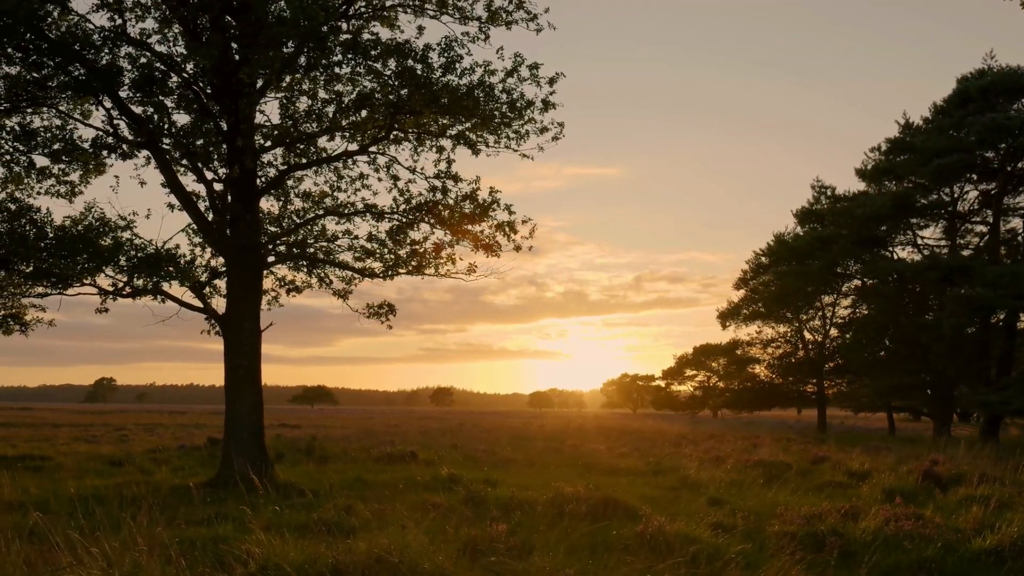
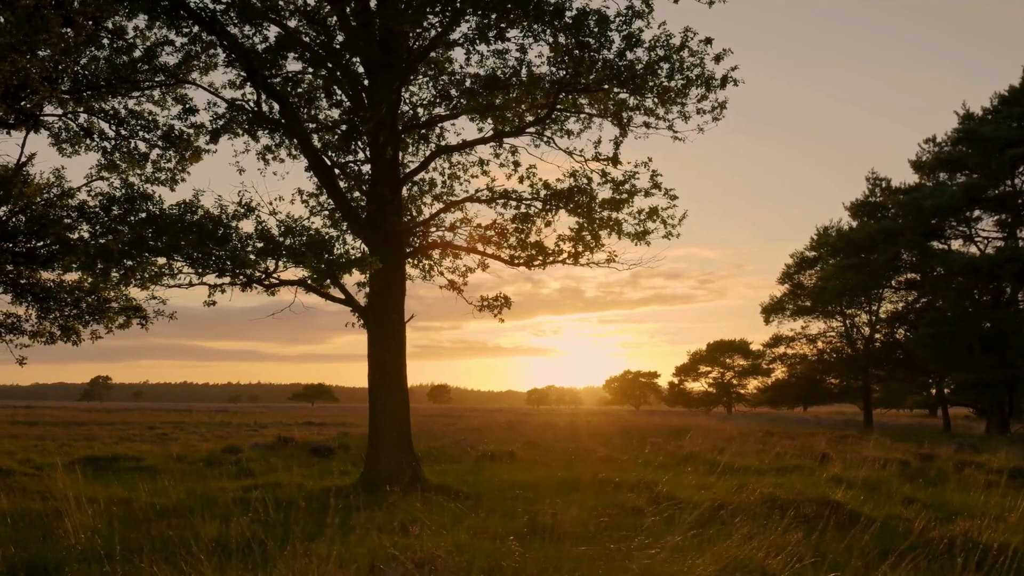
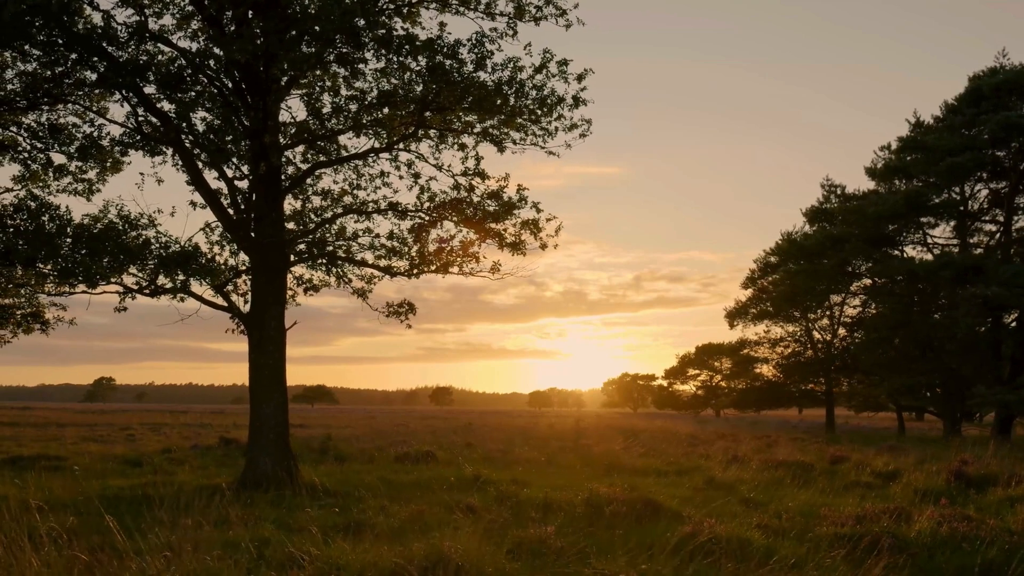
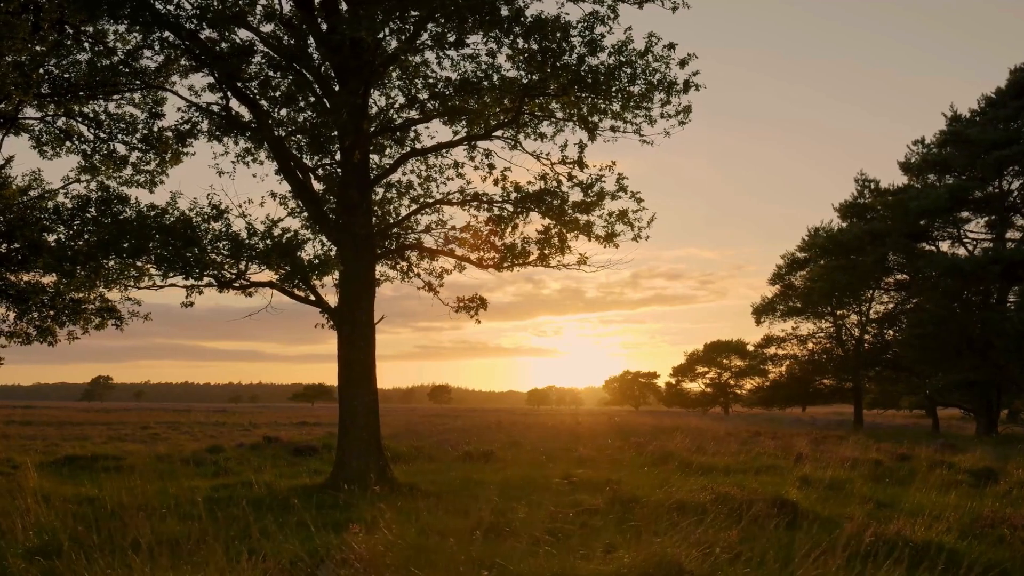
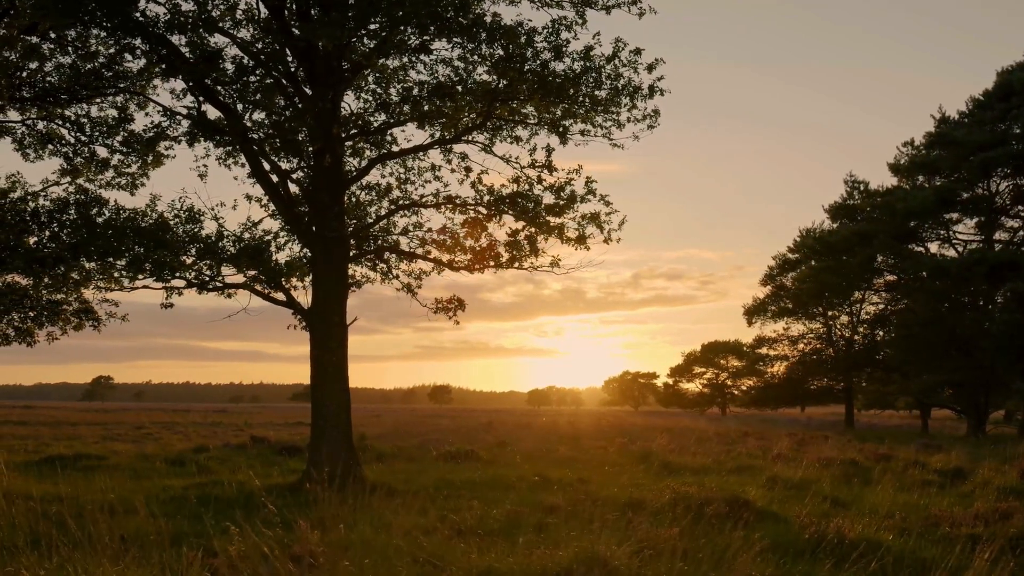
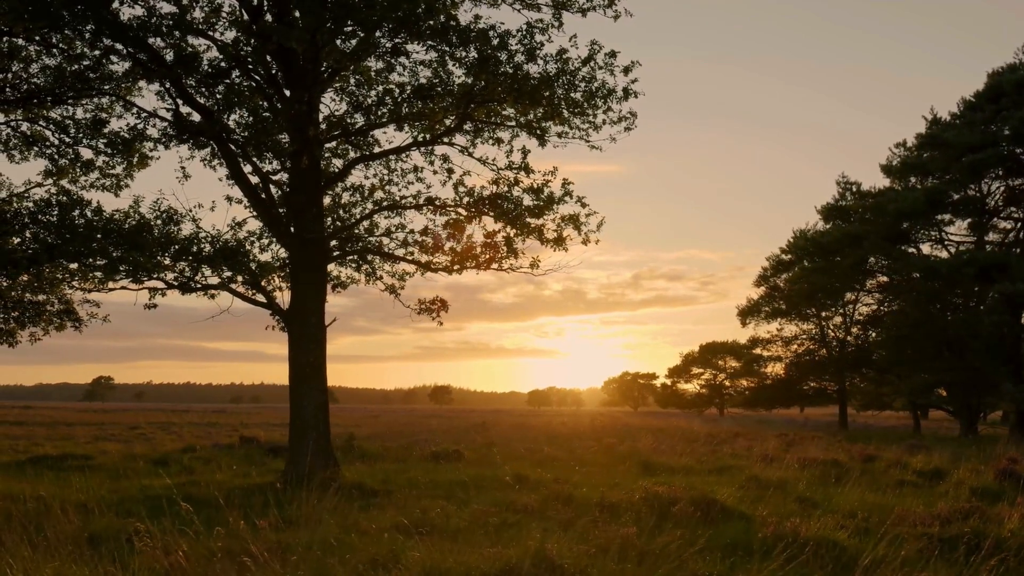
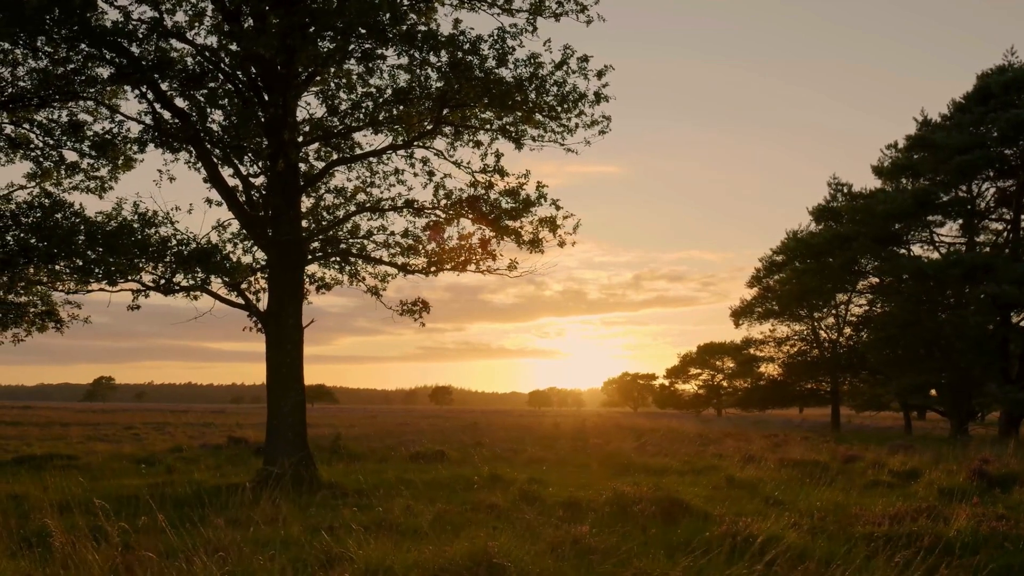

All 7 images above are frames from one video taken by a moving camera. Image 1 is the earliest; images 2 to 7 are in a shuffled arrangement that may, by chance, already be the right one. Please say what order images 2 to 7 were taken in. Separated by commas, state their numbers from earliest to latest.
3, 7, 6, 5, 4, 2
